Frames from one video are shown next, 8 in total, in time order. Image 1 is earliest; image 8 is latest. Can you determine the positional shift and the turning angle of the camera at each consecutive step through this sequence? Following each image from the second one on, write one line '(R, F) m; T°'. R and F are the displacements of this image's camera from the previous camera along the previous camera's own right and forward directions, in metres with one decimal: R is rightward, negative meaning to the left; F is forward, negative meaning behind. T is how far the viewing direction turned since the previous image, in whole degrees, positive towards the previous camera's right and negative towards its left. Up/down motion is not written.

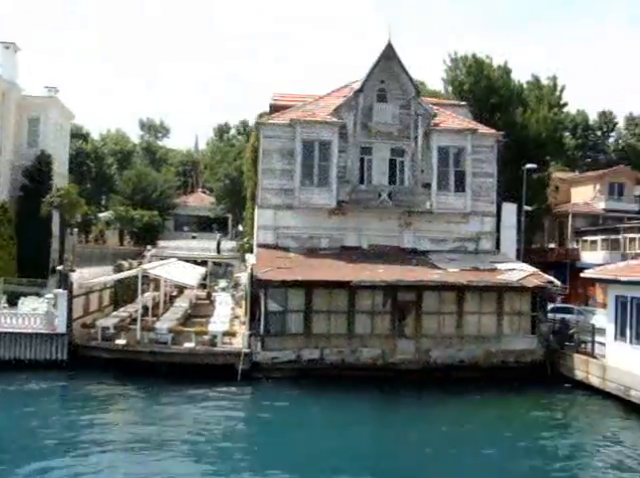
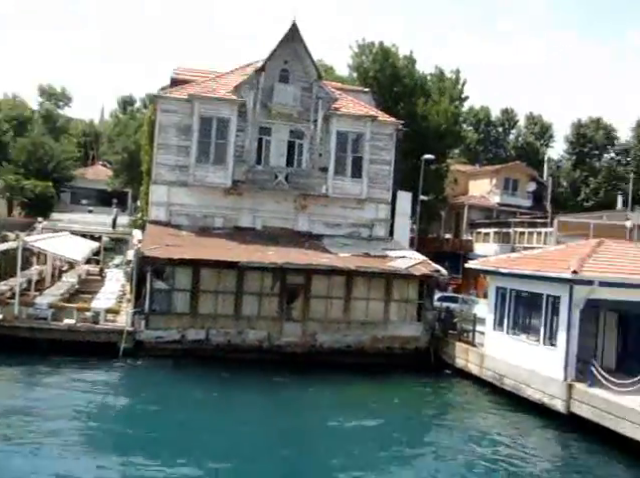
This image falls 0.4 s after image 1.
(+1.2, +0.3) m; +7°
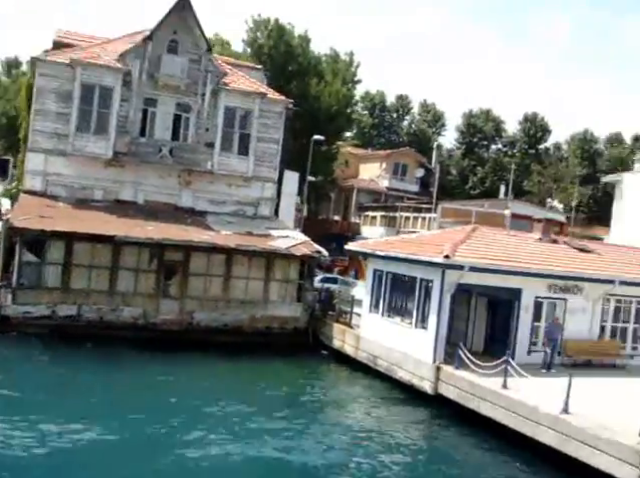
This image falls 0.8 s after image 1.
(+1.0, +0.1) m; +8°
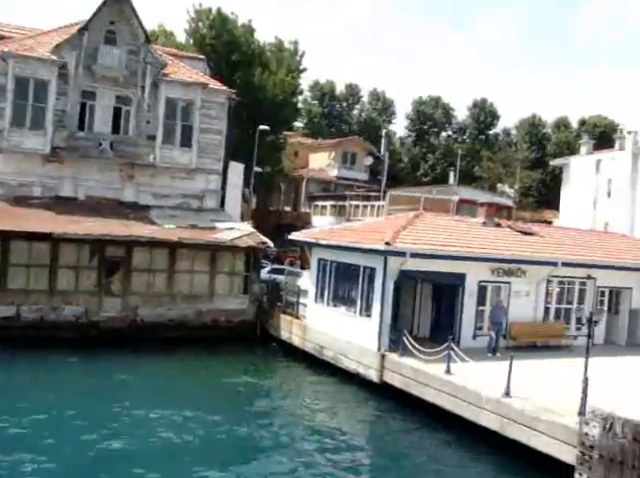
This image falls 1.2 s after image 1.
(+0.6, +0.3) m; +3°
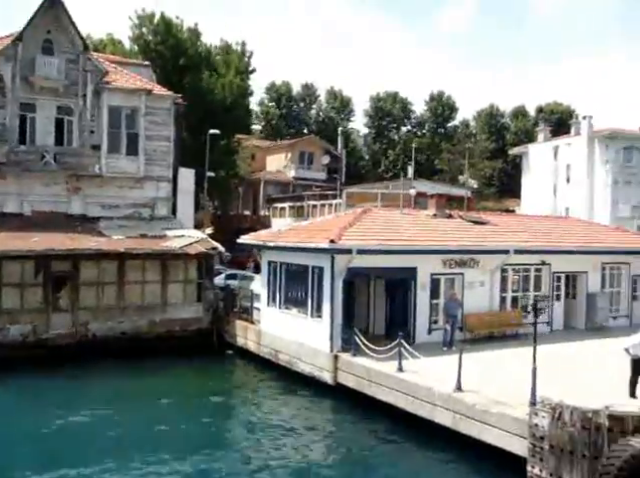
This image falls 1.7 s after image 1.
(+0.9, +0.6) m; +2°
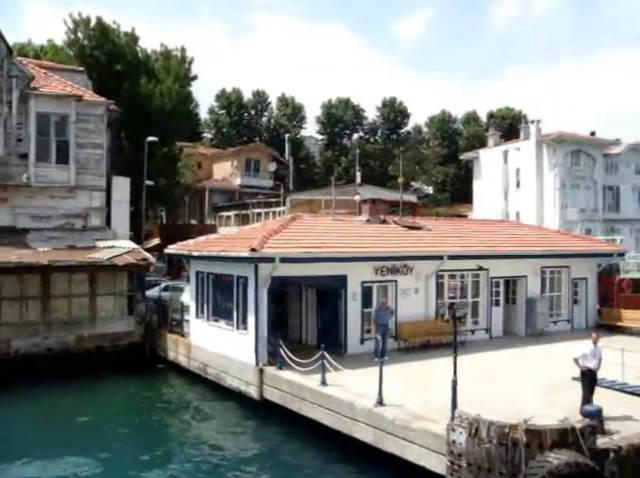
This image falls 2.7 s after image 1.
(+1.2, +0.8) m; +3°
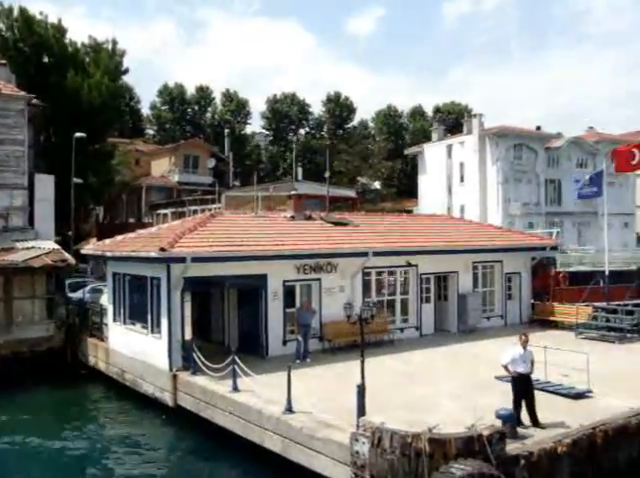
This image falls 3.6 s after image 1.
(+1.1, +0.8) m; +3°
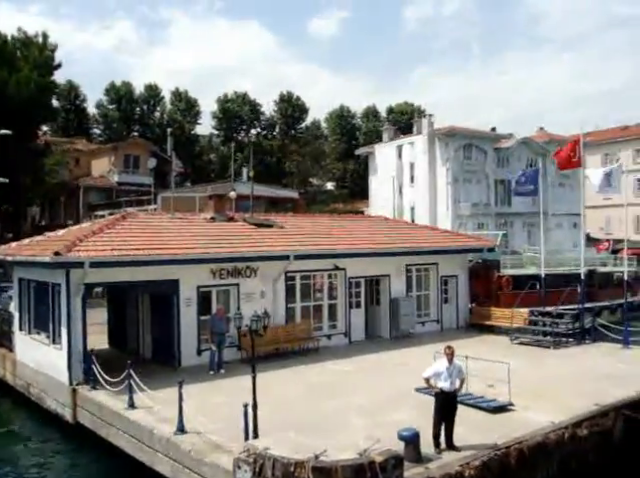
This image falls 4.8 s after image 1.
(+1.3, +1.0) m; +3°
